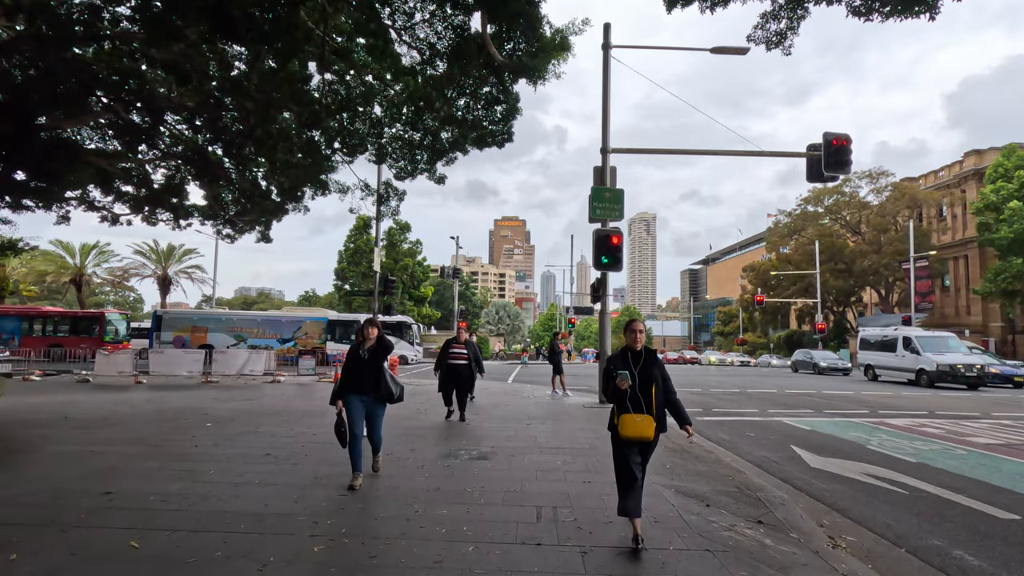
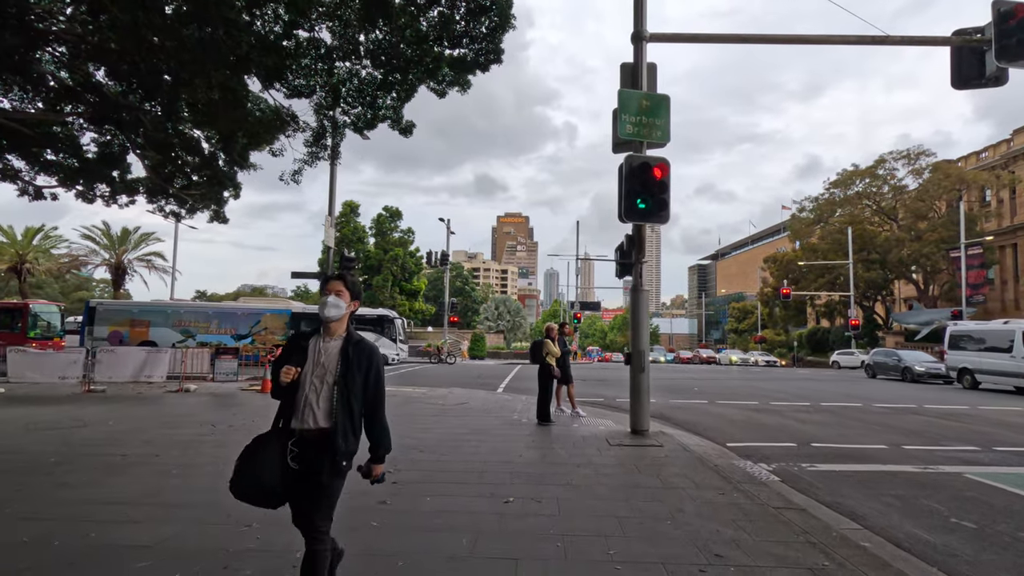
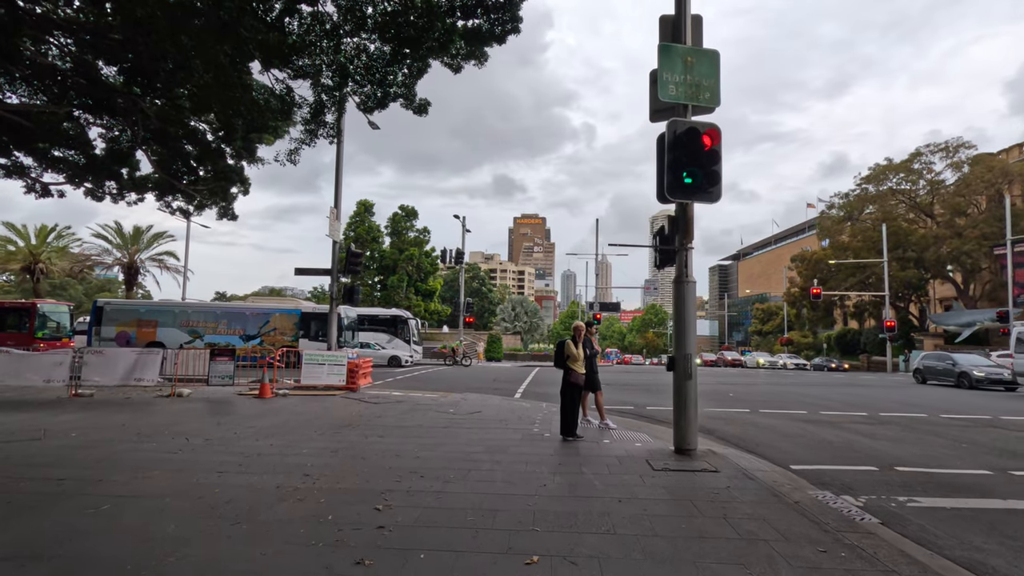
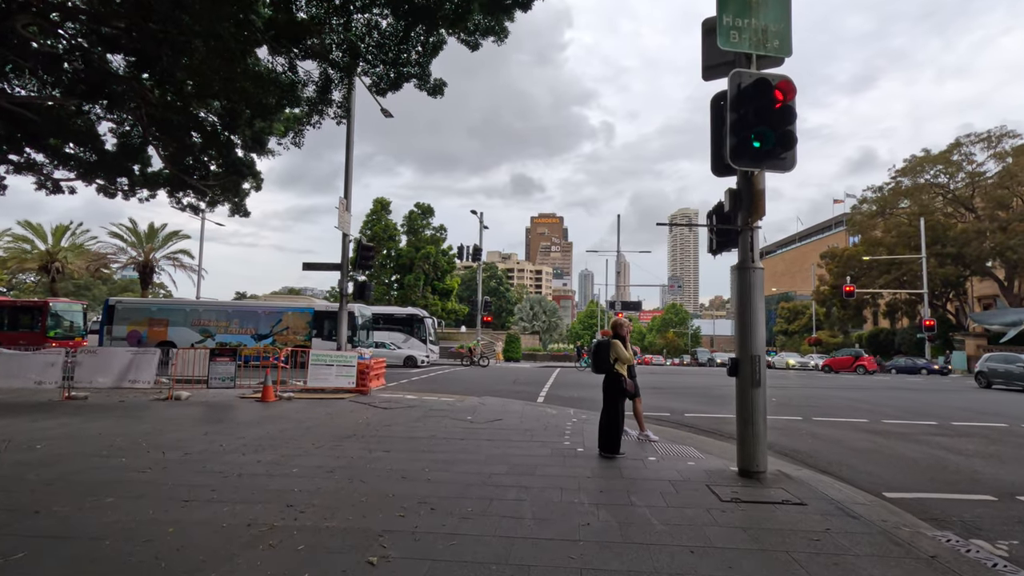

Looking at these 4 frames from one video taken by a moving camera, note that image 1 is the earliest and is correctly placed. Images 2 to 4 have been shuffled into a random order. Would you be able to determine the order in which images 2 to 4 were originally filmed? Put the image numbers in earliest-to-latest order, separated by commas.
2, 3, 4
